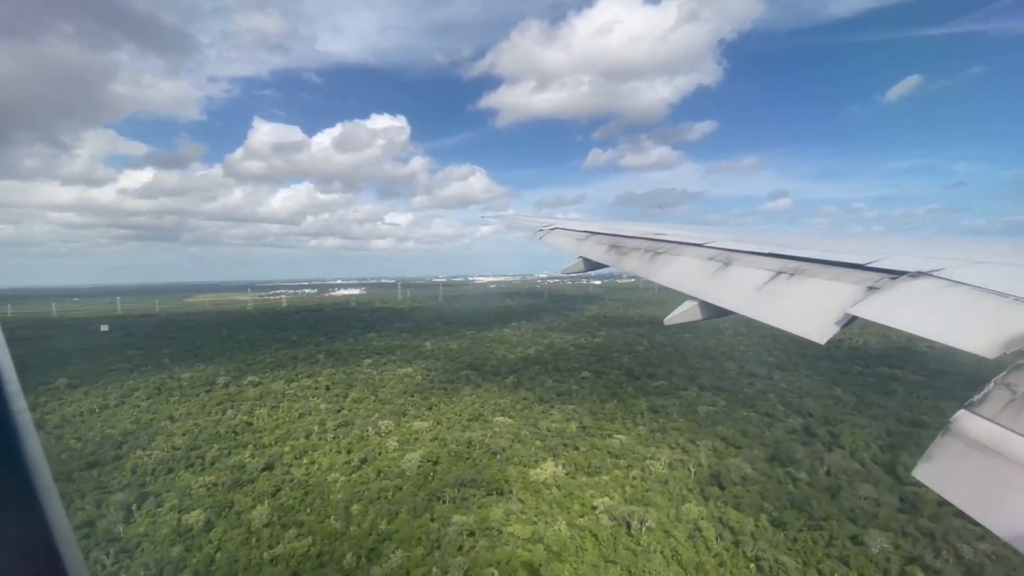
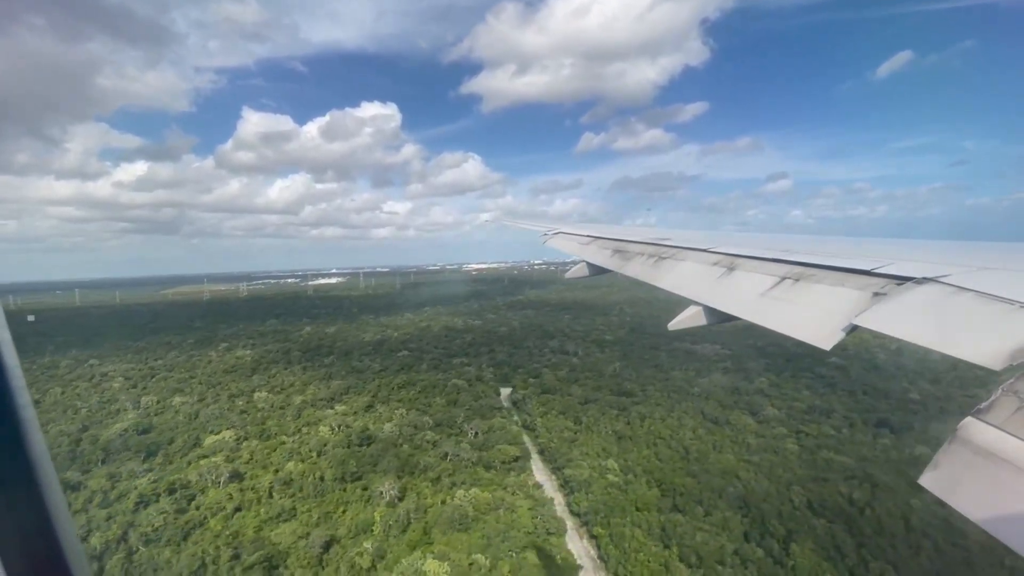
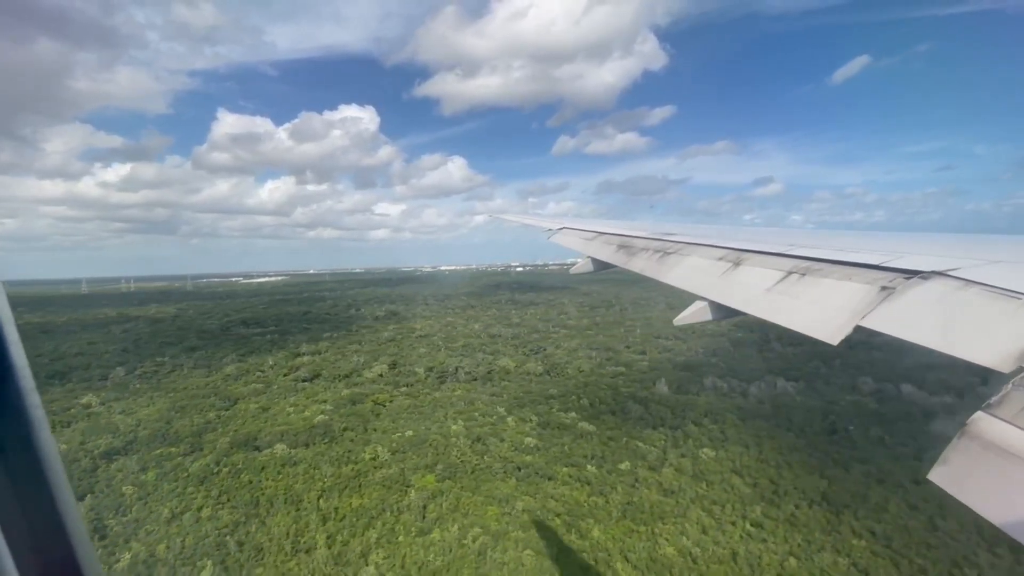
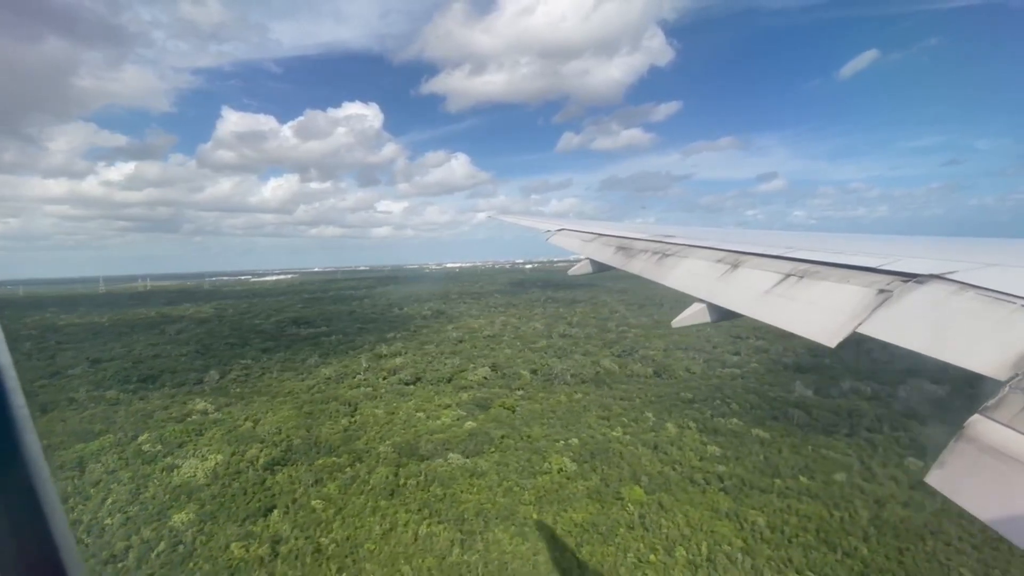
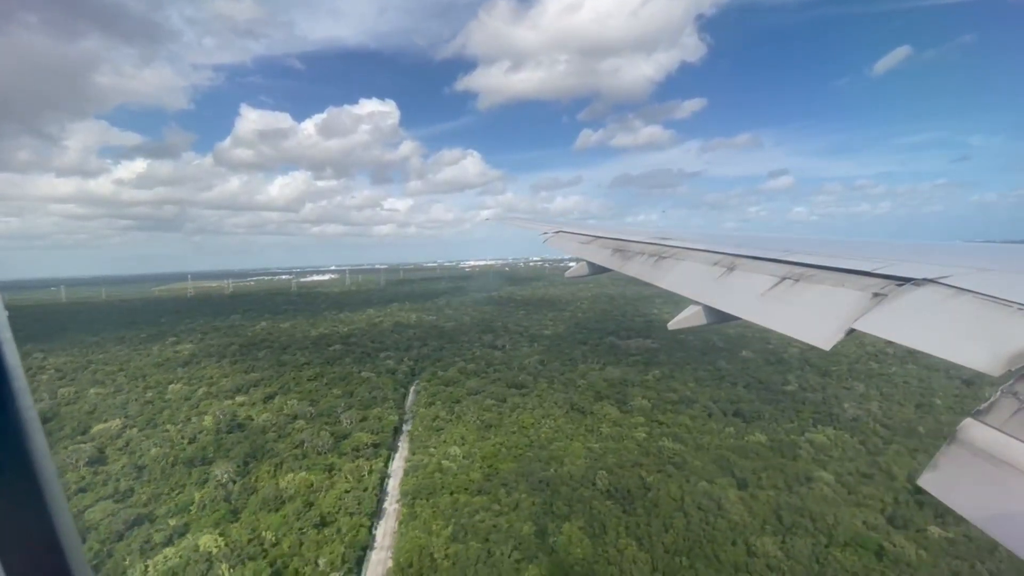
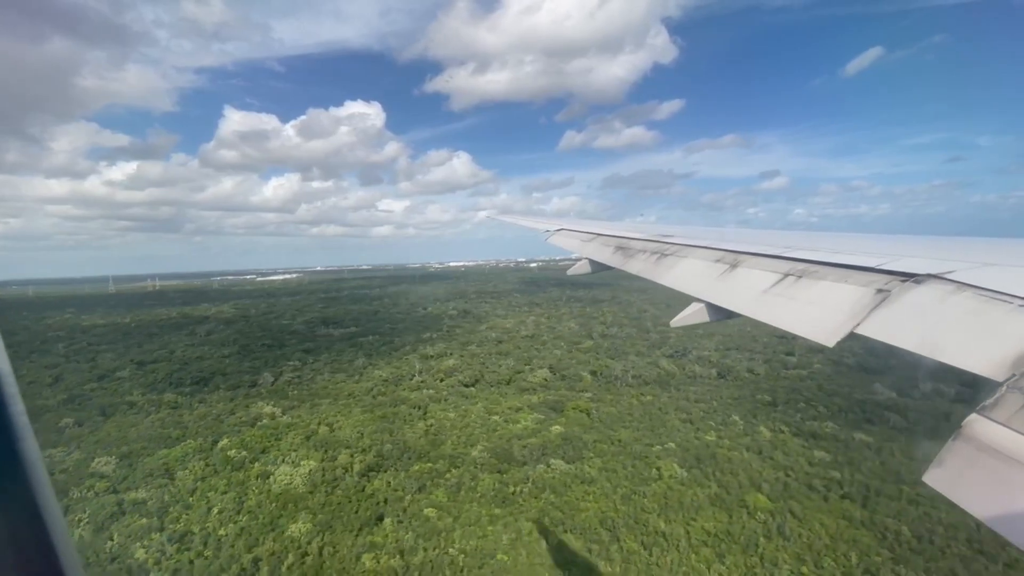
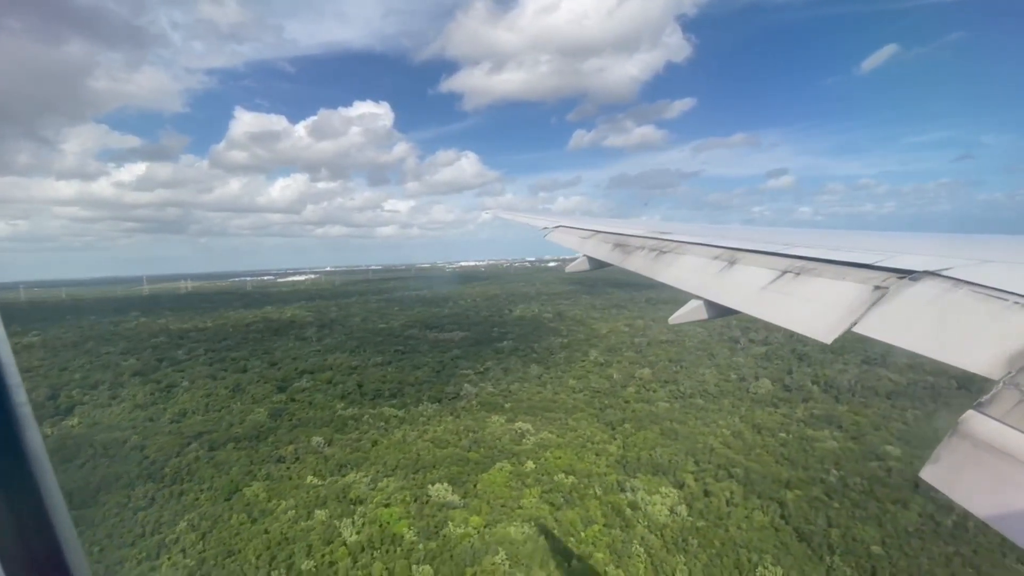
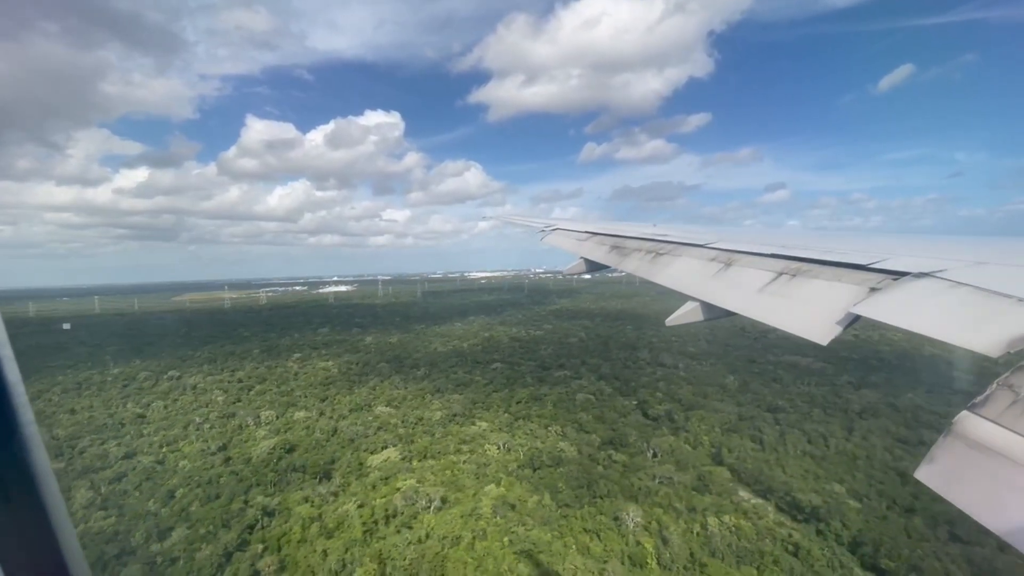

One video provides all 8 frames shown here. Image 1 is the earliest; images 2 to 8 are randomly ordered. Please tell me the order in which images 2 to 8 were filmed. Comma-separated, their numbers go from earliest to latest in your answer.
8, 2, 5, 7, 6, 4, 3
